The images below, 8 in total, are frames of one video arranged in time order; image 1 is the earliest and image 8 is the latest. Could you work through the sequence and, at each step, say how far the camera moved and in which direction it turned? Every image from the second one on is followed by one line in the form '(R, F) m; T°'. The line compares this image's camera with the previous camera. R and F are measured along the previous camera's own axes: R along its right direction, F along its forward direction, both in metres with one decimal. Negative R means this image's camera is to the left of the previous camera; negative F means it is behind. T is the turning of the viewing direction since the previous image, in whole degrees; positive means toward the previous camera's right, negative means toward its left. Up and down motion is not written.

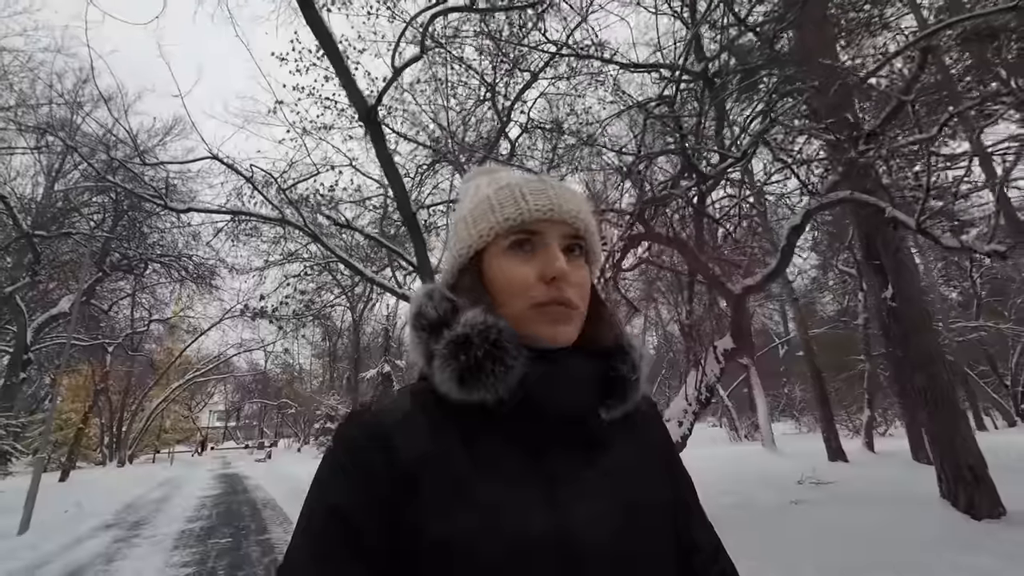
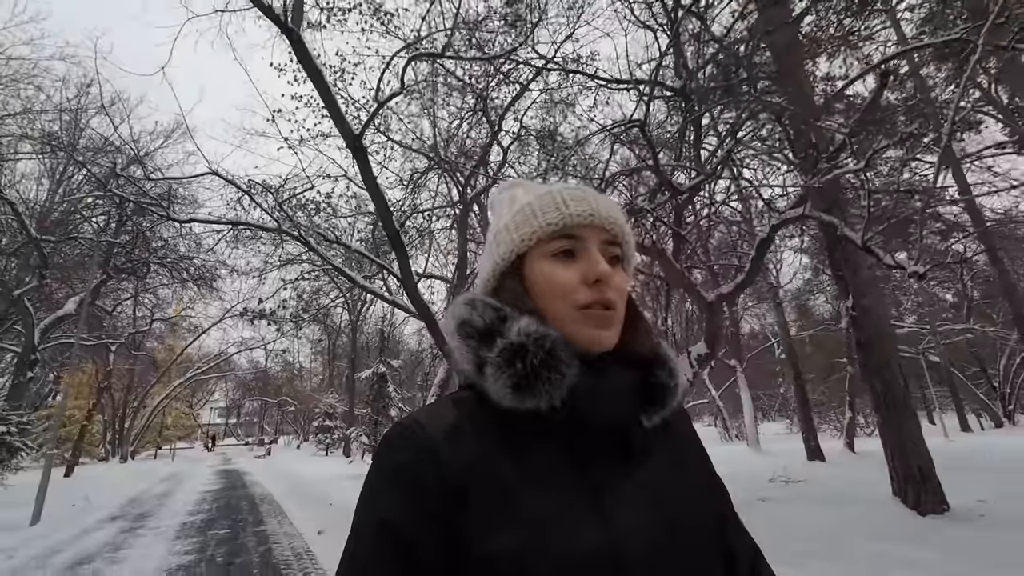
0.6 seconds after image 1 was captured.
(+0.2, -0.3) m; 0°
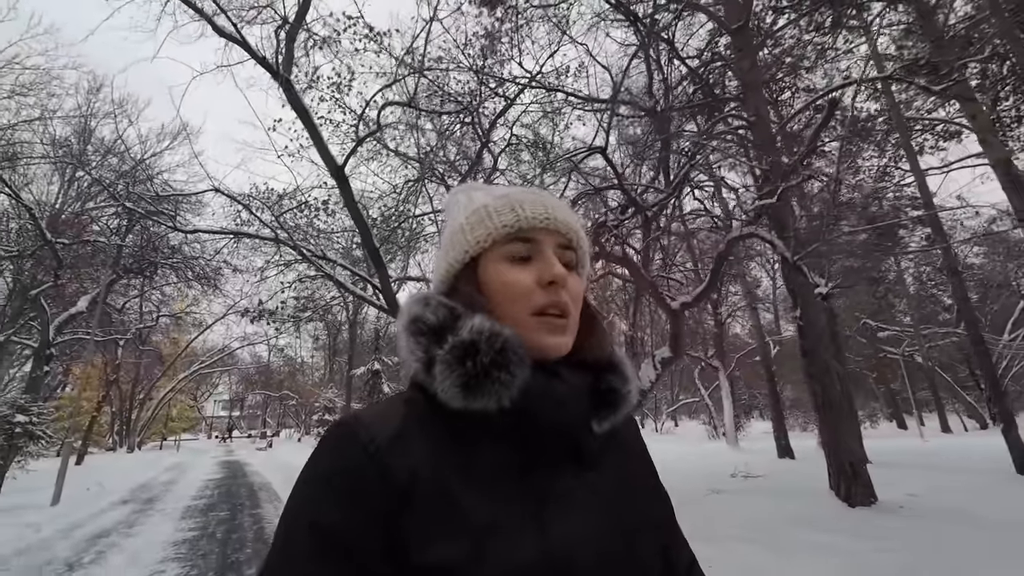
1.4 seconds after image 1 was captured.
(+0.4, -0.5) m; 0°
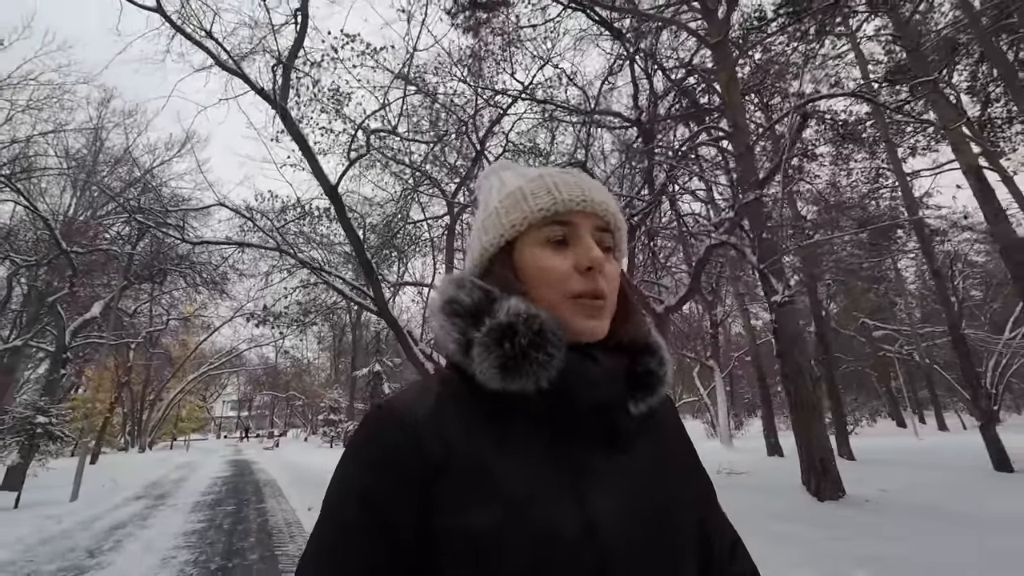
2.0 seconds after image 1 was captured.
(+0.2, -0.3) m; -1°
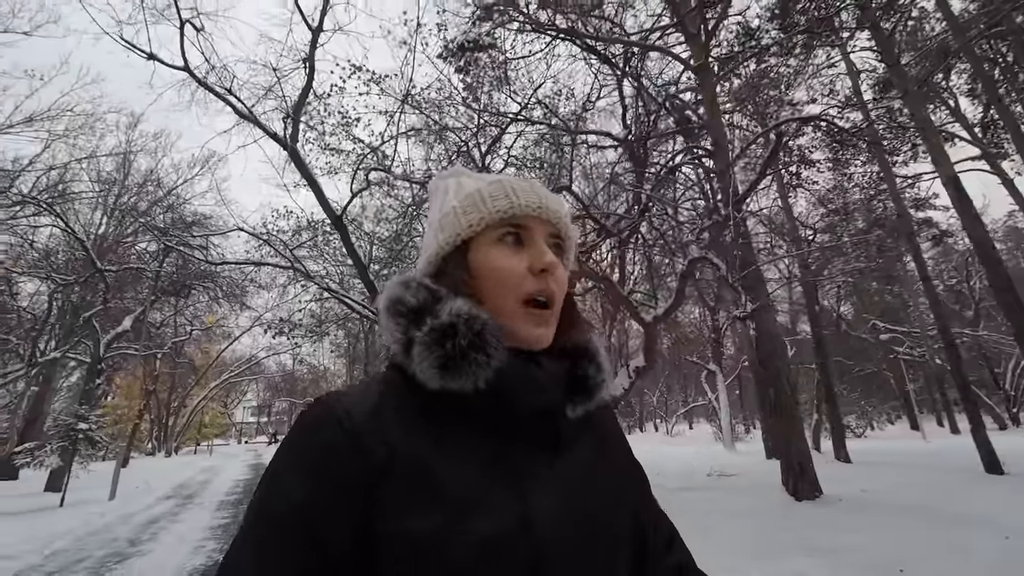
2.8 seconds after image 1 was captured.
(+0.3, -0.4) m; -2°
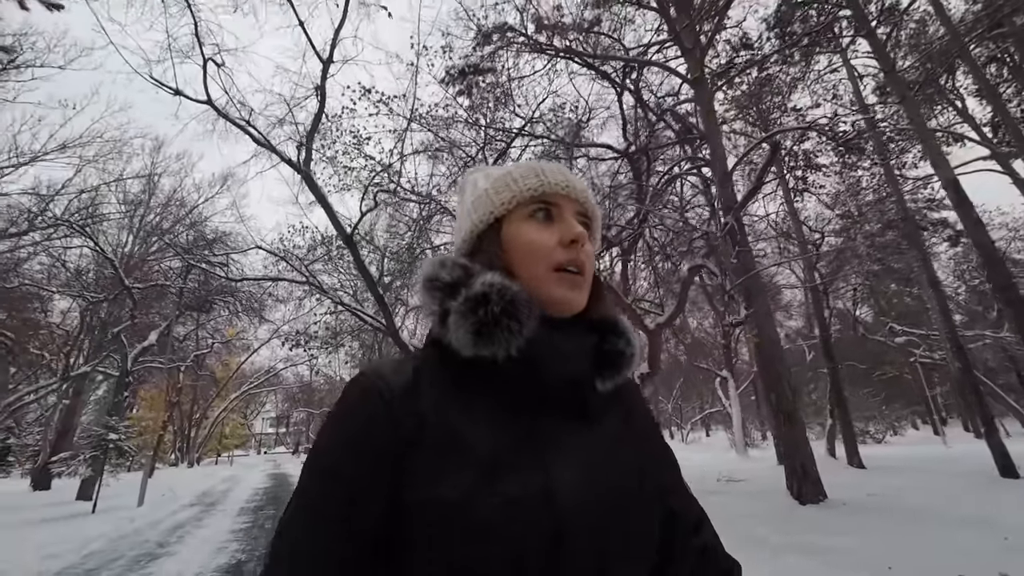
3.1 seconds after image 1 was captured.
(+0.1, -0.2) m; -2°
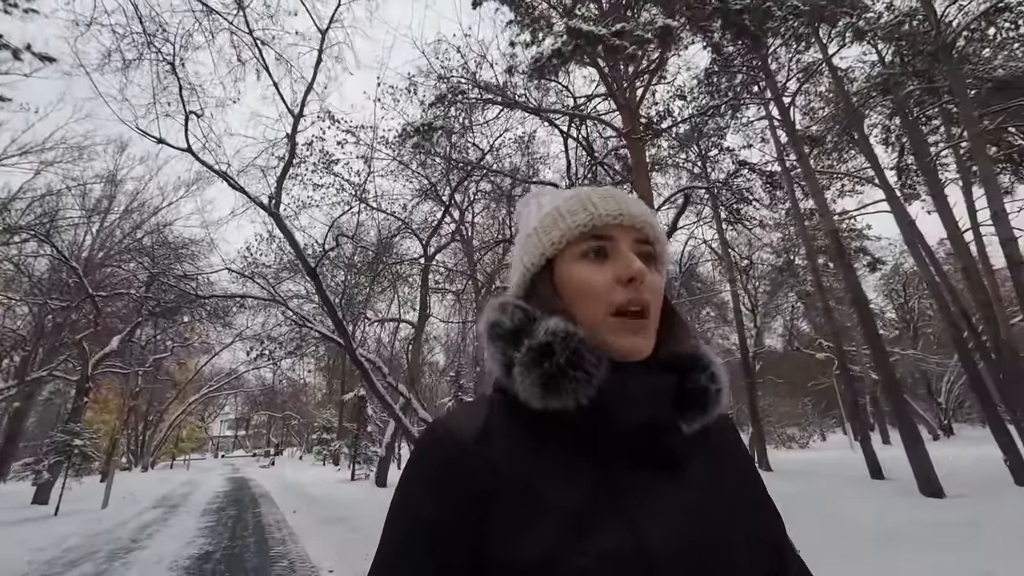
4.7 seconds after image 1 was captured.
(+0.4, -0.9) m; +4°
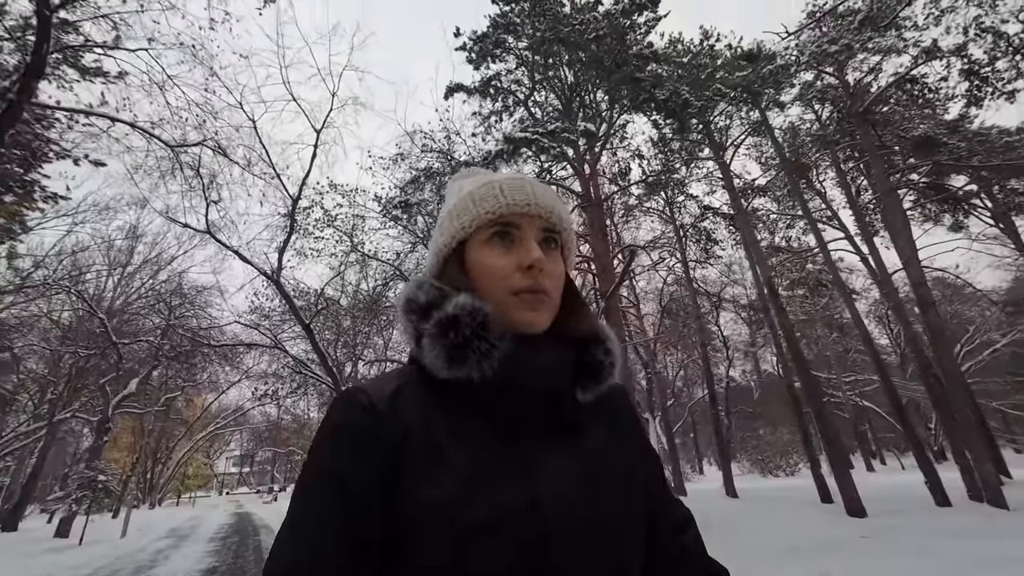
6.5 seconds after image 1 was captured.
(+0.7, -1.1) m; -1°
